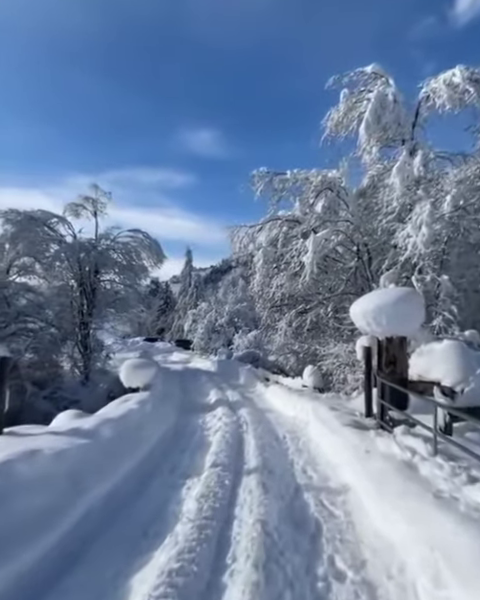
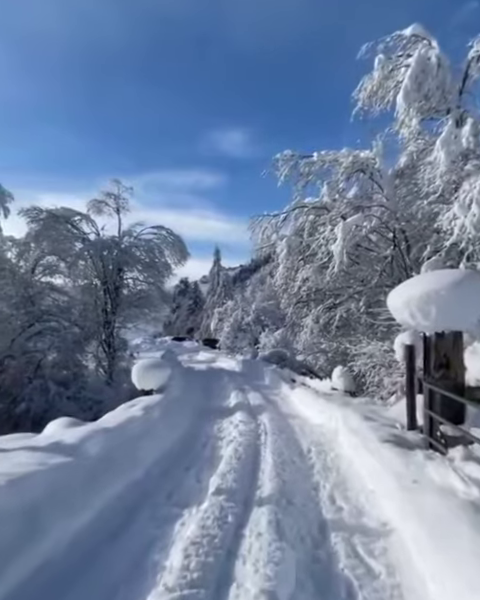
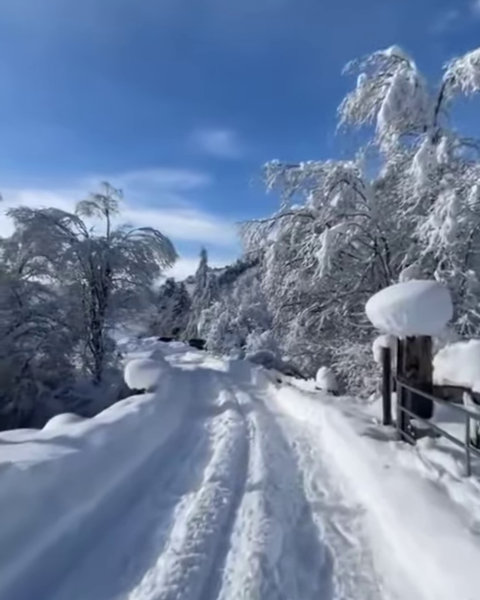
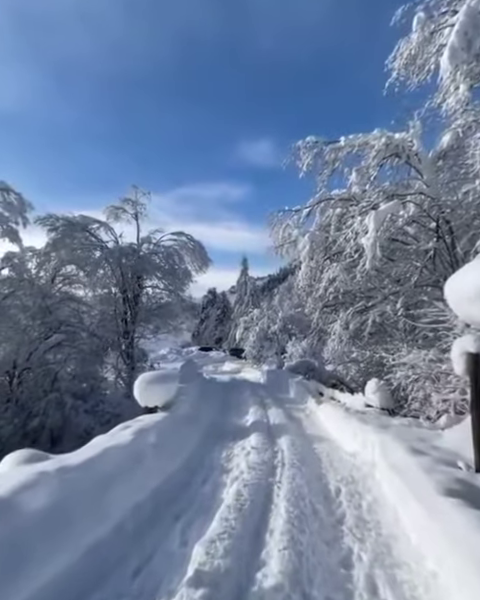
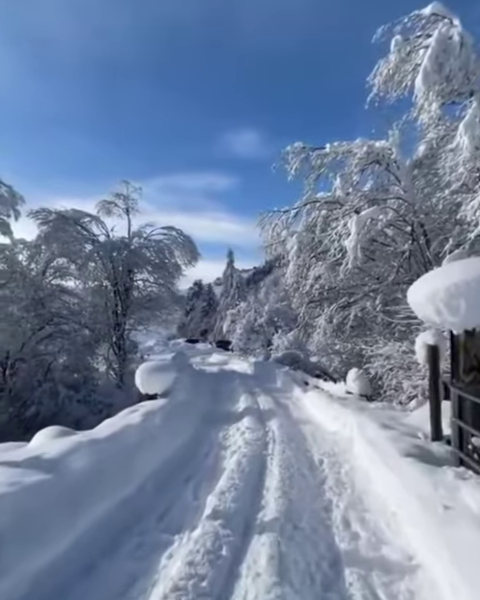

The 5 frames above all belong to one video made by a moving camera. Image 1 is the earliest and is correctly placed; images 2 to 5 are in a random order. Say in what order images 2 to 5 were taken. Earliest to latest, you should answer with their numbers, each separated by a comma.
3, 2, 5, 4
